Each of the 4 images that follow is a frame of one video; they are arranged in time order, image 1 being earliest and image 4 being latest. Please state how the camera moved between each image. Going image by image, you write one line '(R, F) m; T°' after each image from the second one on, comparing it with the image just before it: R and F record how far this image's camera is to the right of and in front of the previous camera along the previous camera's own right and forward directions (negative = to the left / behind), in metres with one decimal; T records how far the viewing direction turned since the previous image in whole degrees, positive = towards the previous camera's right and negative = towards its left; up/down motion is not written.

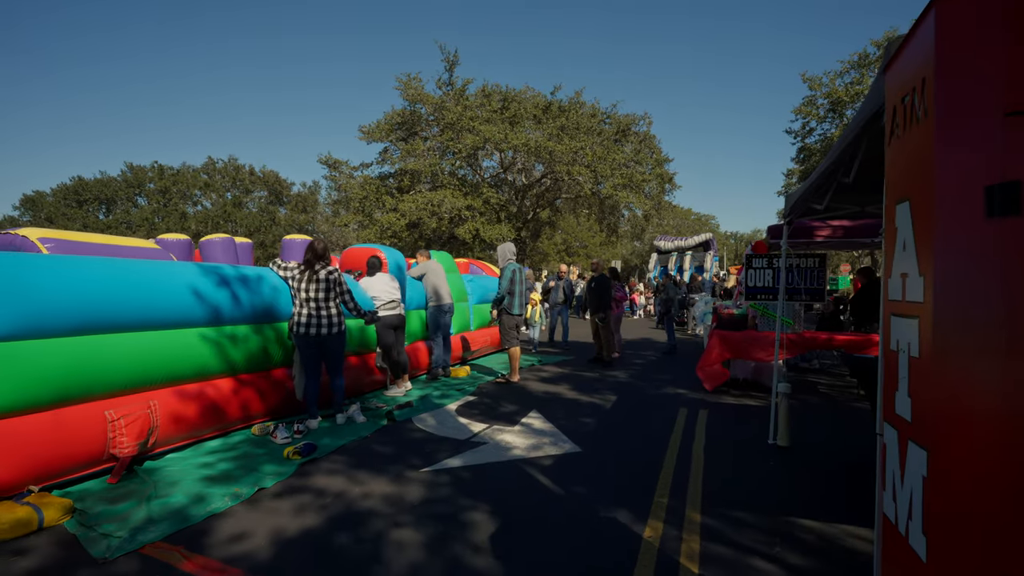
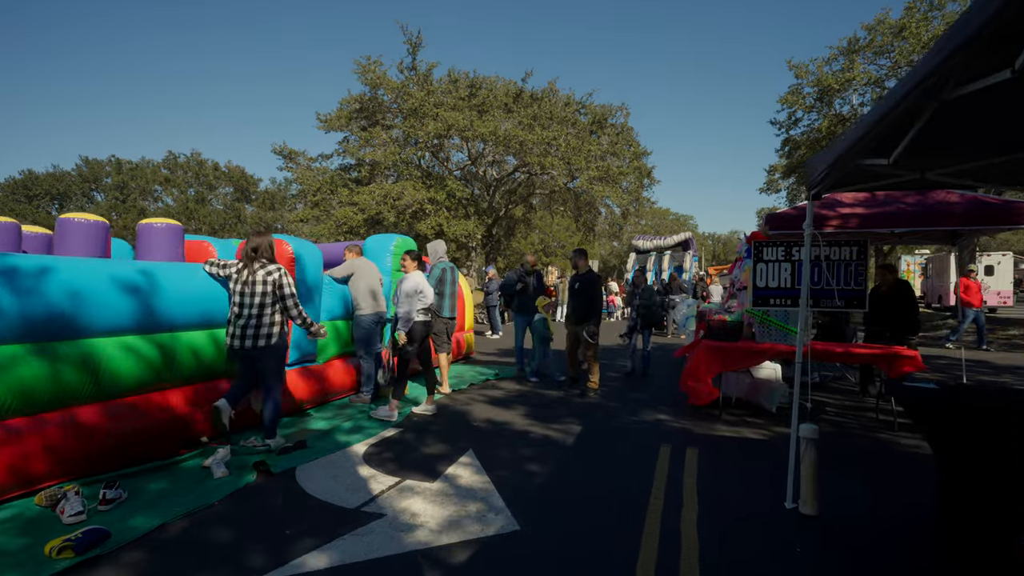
(+0.4, +1.7) m; +2°
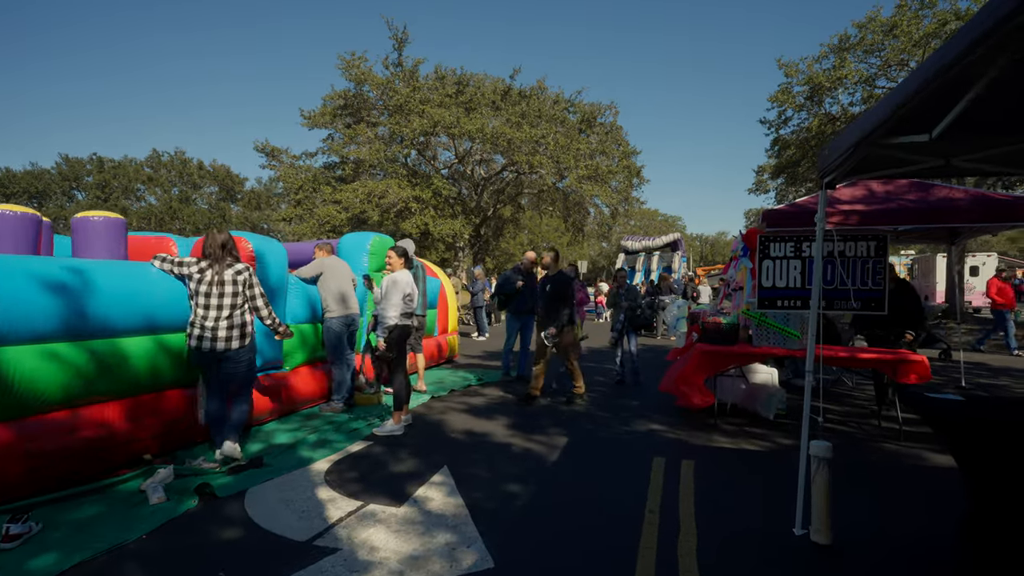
(+0.1, +0.5) m; +1°
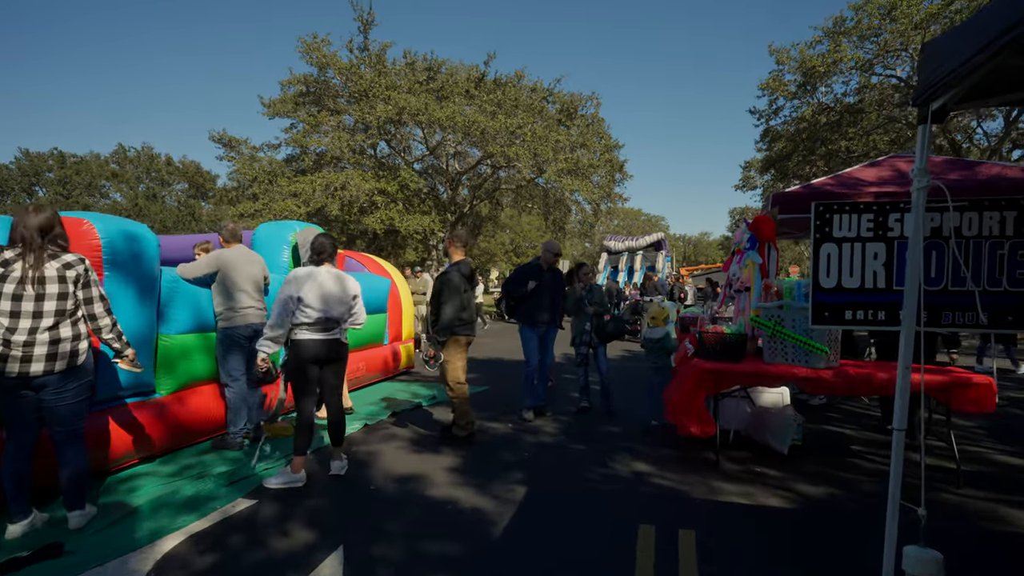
(+0.3, +1.4) m; +2°
